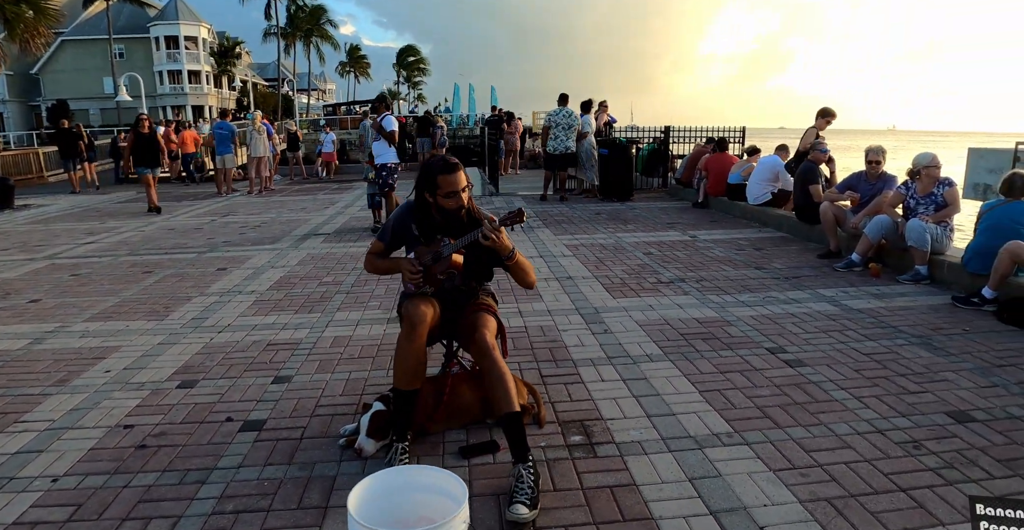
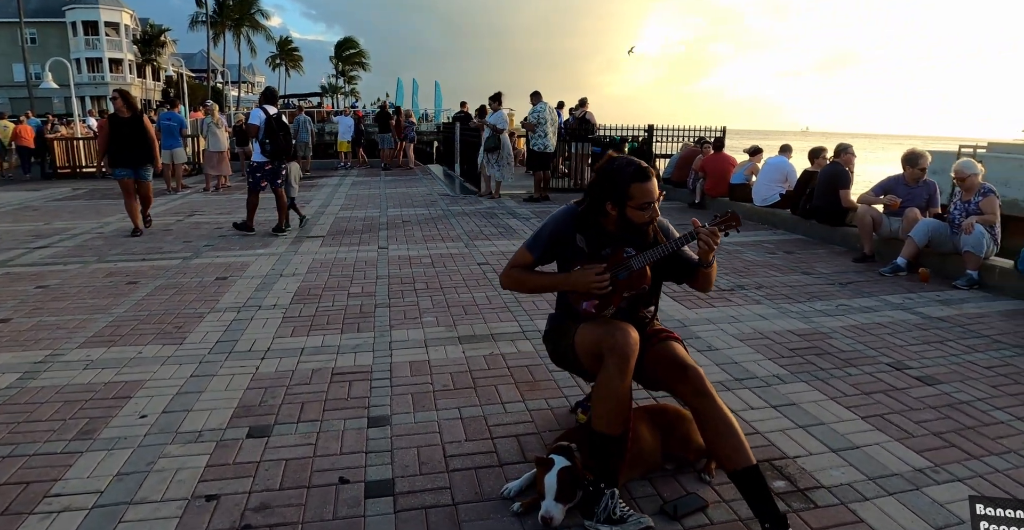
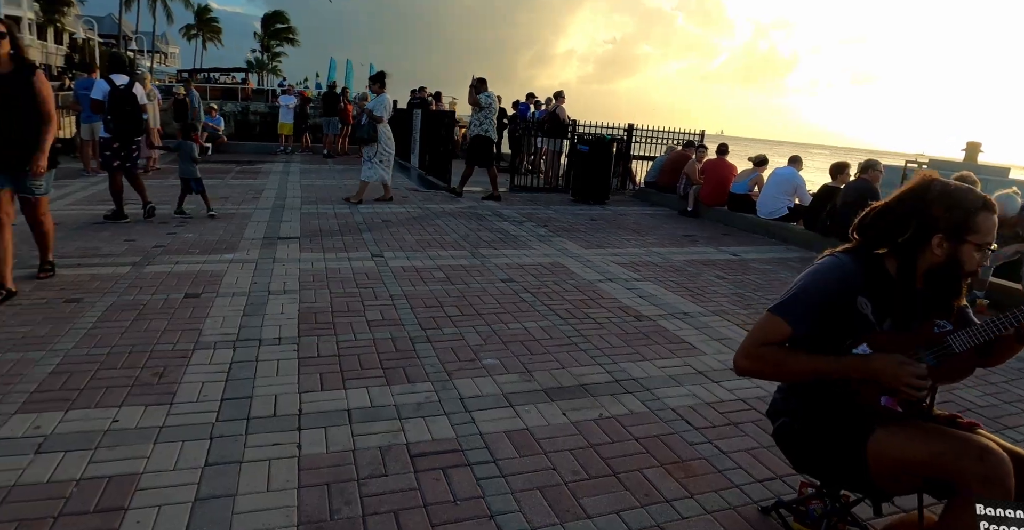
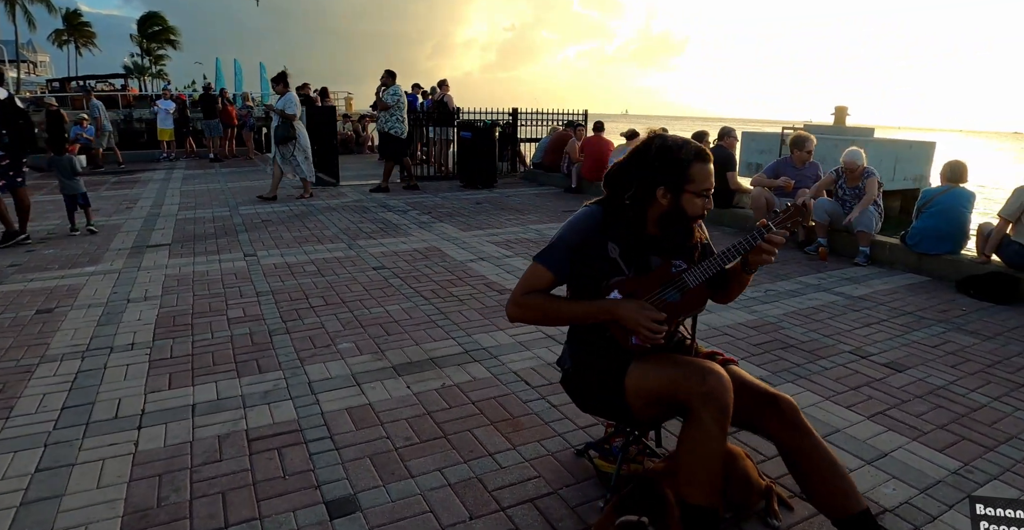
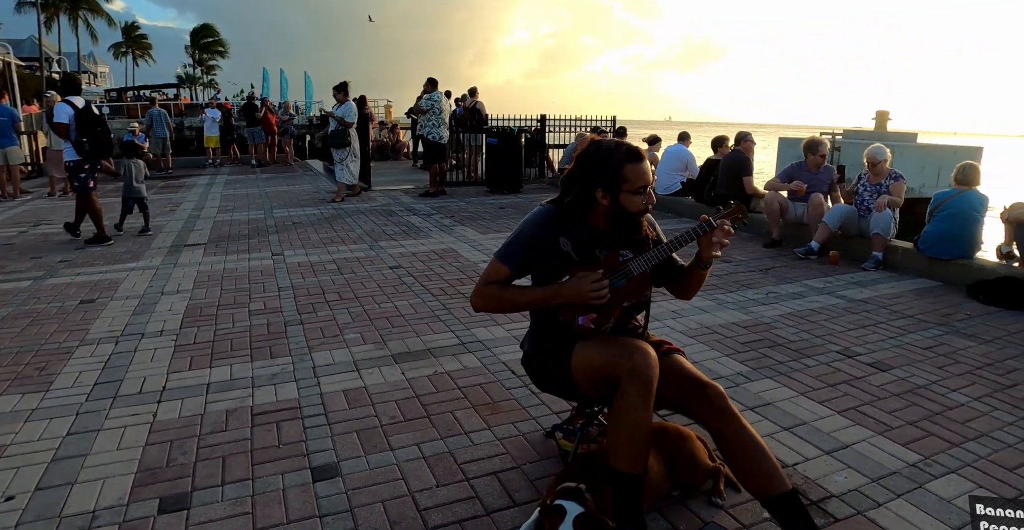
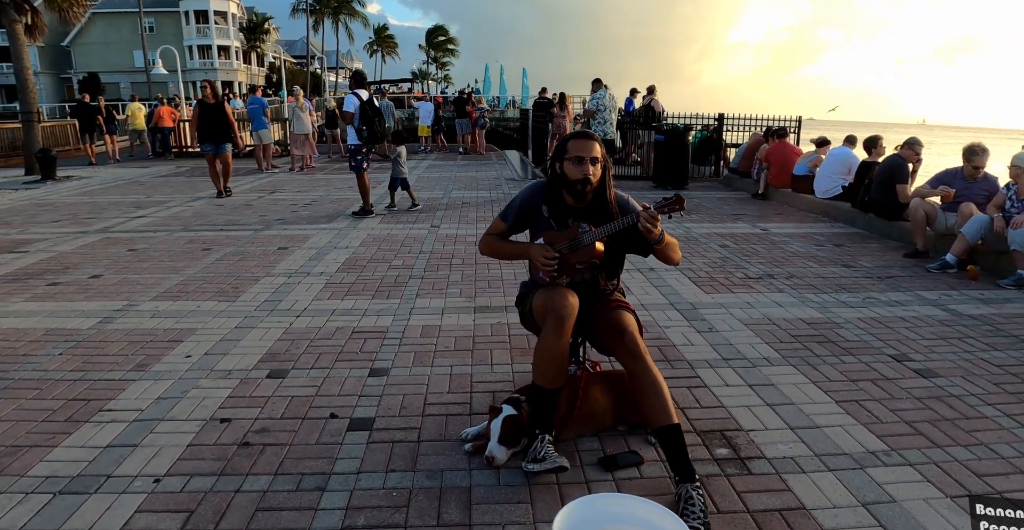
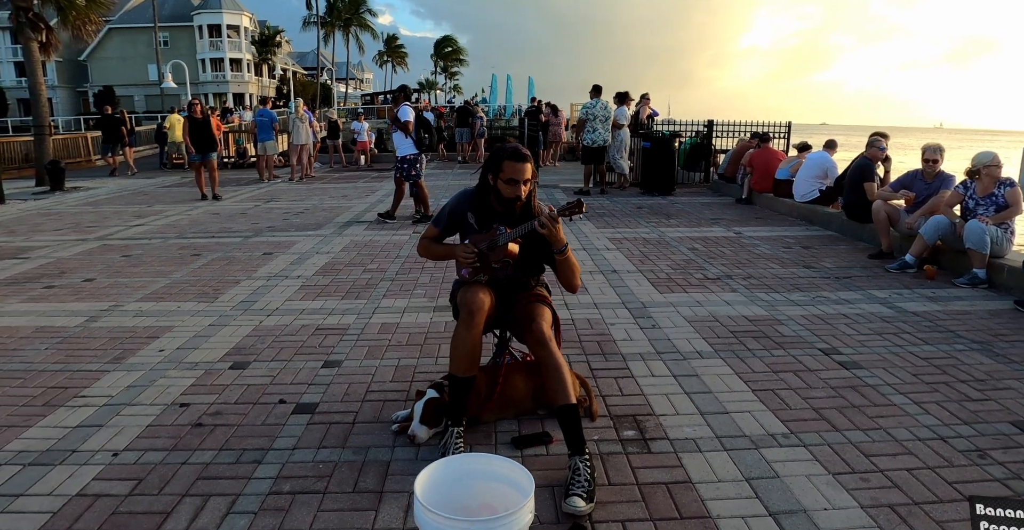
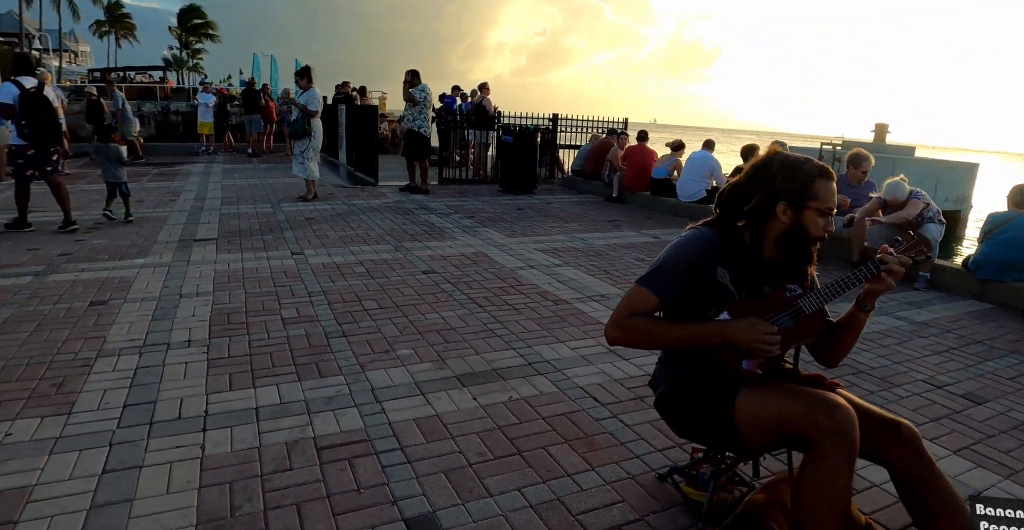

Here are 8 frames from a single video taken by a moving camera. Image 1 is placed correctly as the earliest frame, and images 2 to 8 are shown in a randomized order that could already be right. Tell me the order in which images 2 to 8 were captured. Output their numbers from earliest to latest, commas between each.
7, 6, 2, 5, 4, 8, 3
